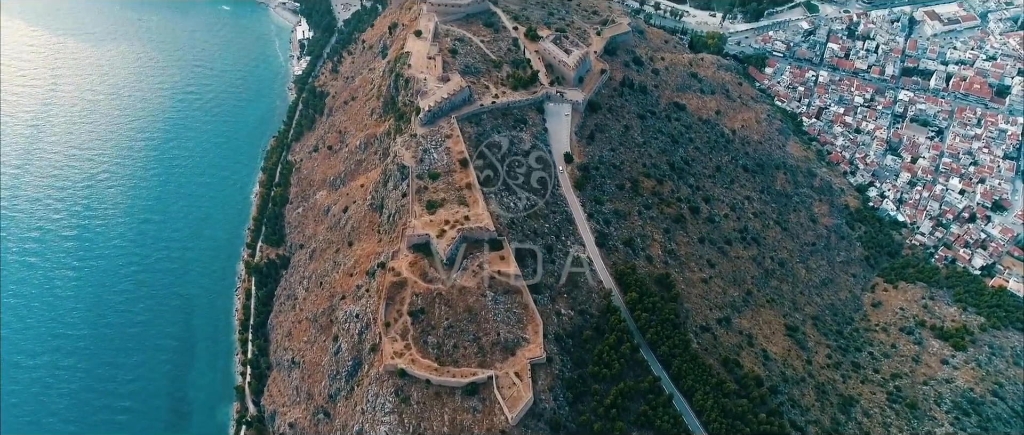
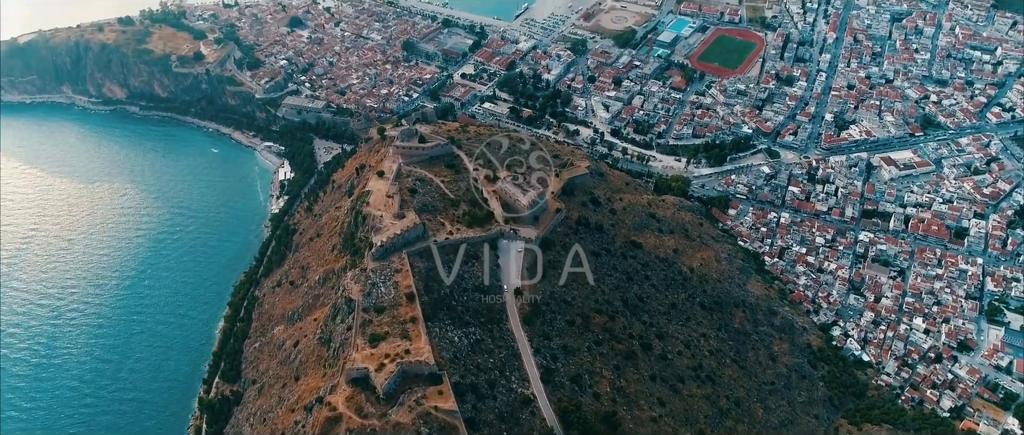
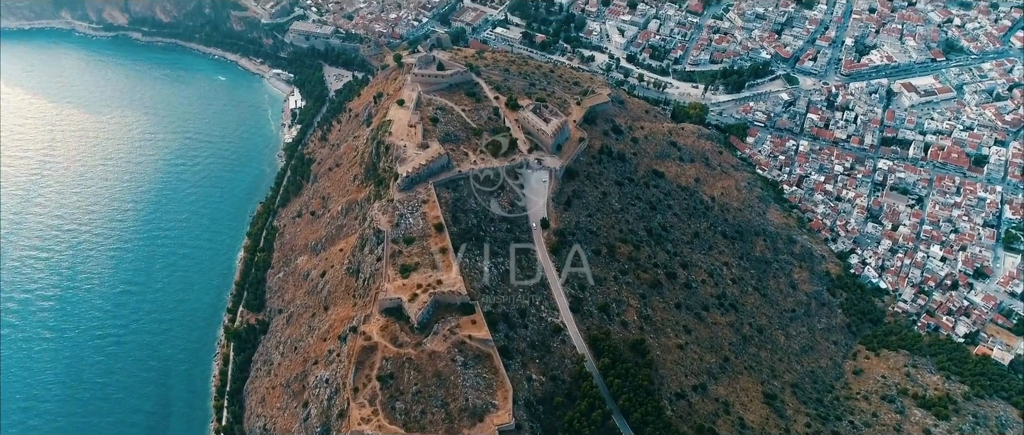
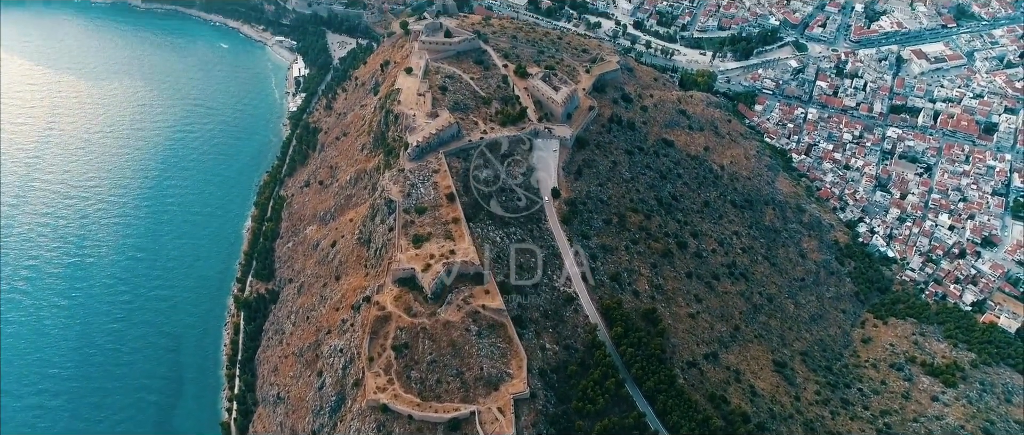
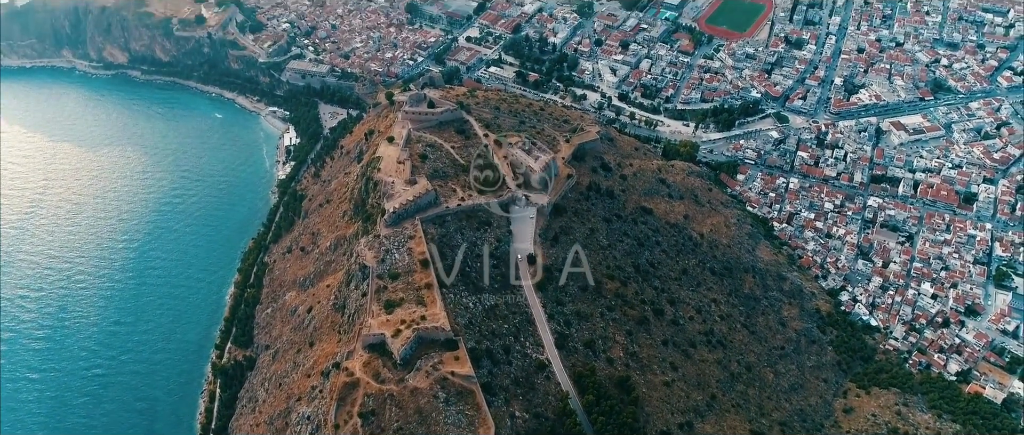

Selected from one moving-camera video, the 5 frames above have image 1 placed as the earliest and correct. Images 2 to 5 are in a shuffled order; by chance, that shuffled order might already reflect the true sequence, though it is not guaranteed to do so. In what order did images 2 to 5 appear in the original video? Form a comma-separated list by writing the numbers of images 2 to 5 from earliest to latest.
4, 3, 5, 2
